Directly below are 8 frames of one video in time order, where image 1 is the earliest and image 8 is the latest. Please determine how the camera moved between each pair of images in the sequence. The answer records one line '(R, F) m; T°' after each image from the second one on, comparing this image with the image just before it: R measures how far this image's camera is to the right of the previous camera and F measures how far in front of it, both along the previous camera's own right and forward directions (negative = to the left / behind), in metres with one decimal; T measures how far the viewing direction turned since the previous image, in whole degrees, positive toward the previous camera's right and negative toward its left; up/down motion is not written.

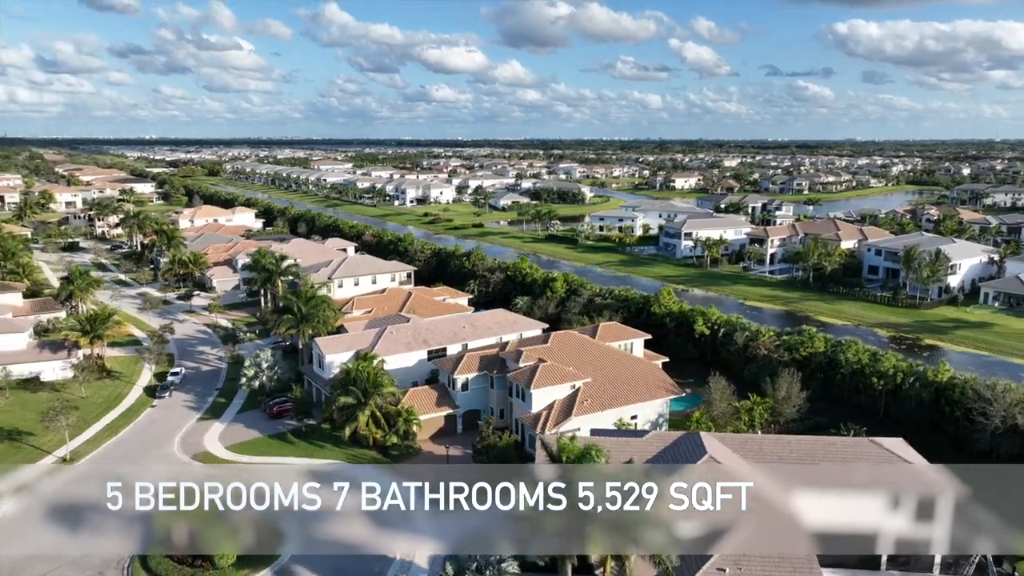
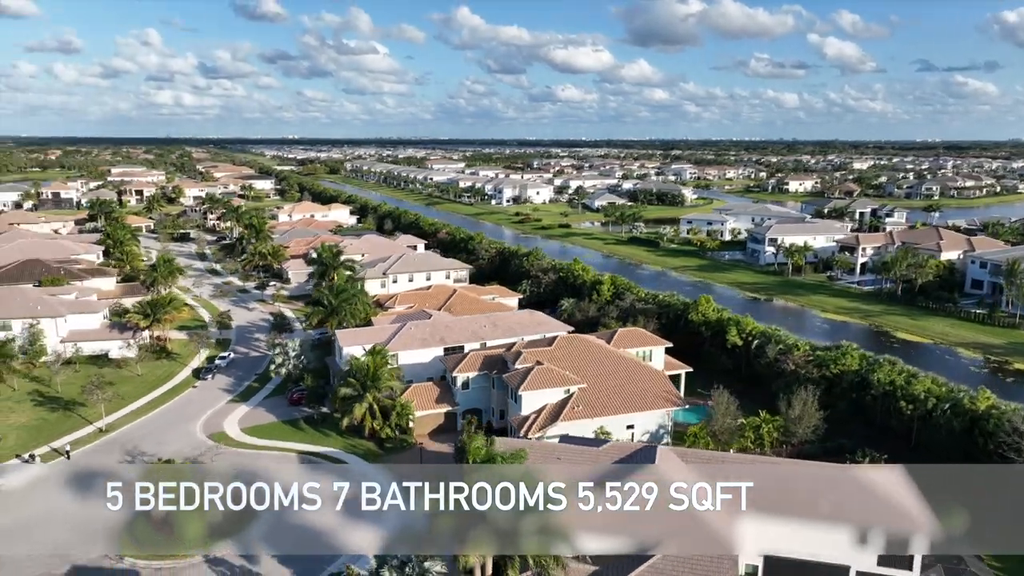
(+6.0, +0.7) m; -9°
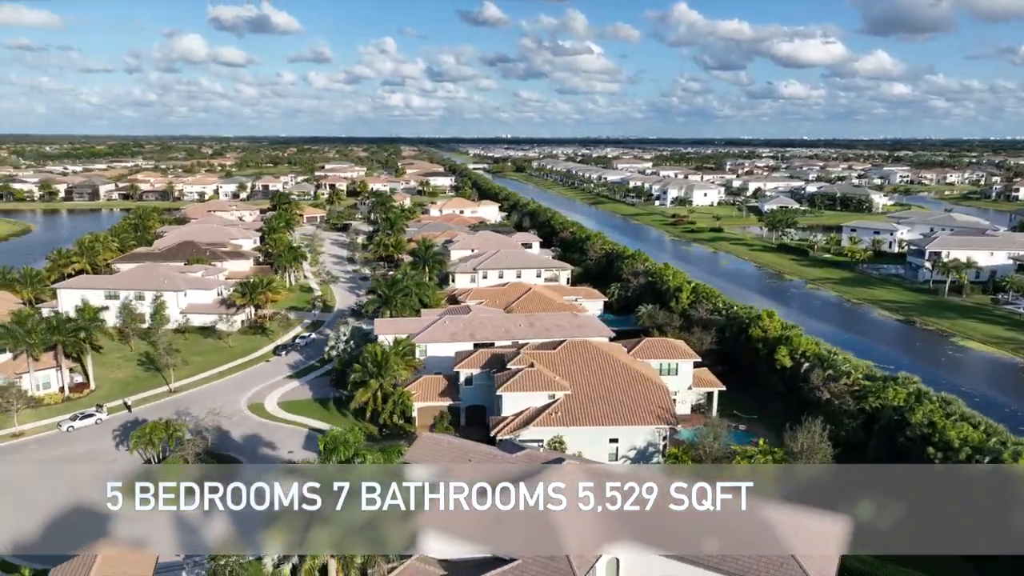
(+10.0, +1.7) m; -16°
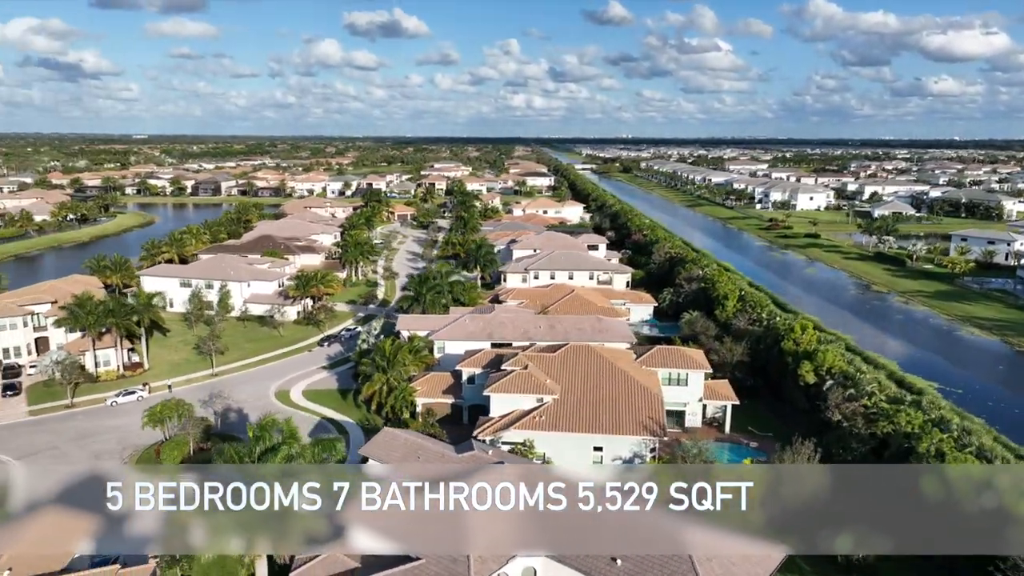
(+5.9, +0.6) m; -9°
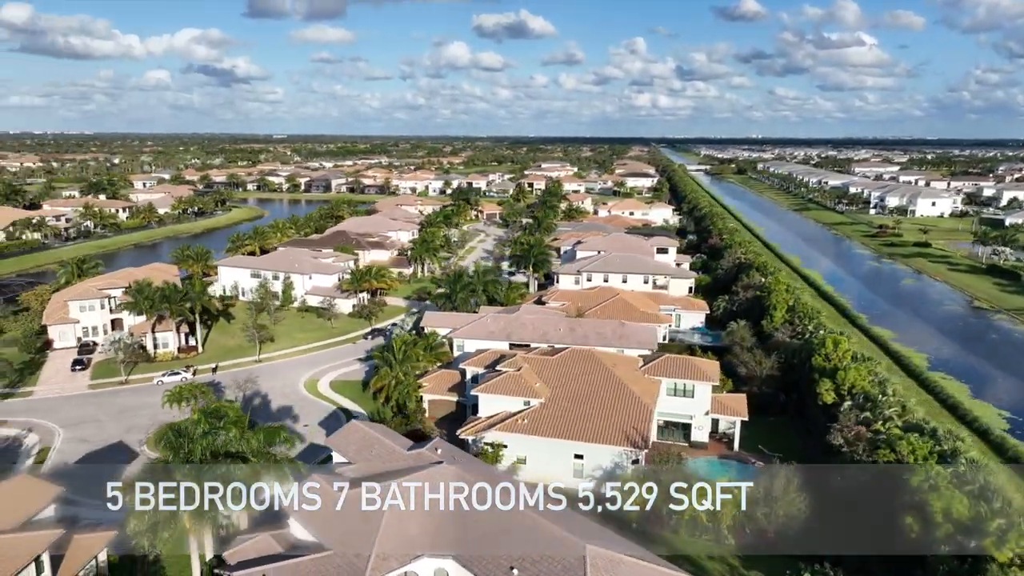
(+5.9, +0.6) m; -9°
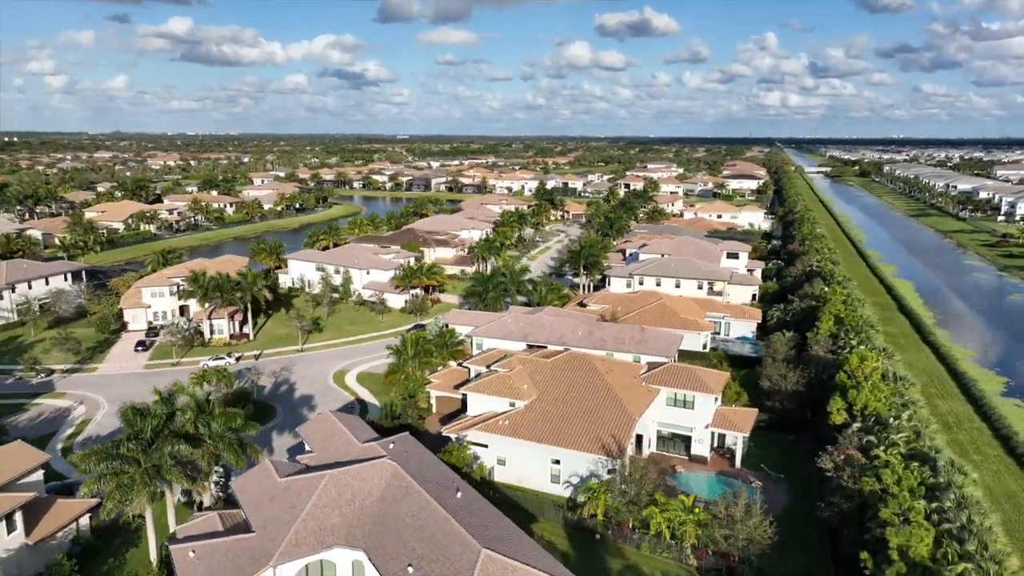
(+5.8, +0.6) m; -9°
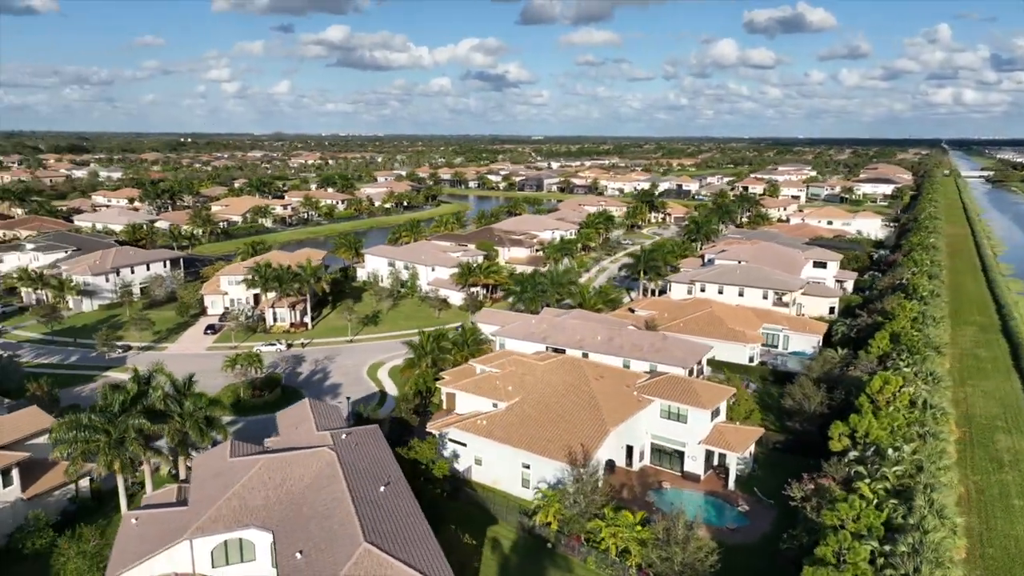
(+6.7, +0.8) m; -10°
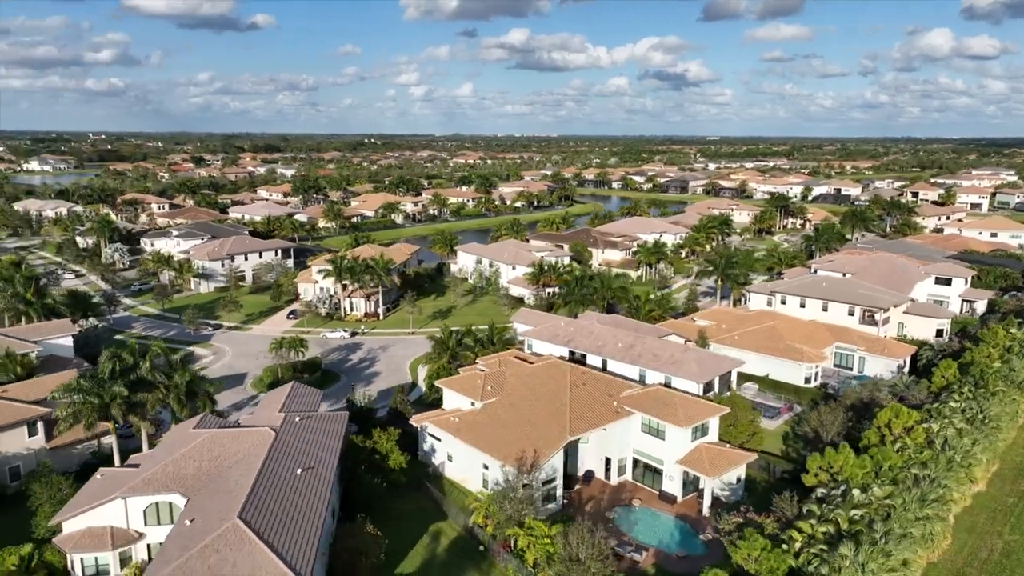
(+8.5, +1.2) m; -13°
